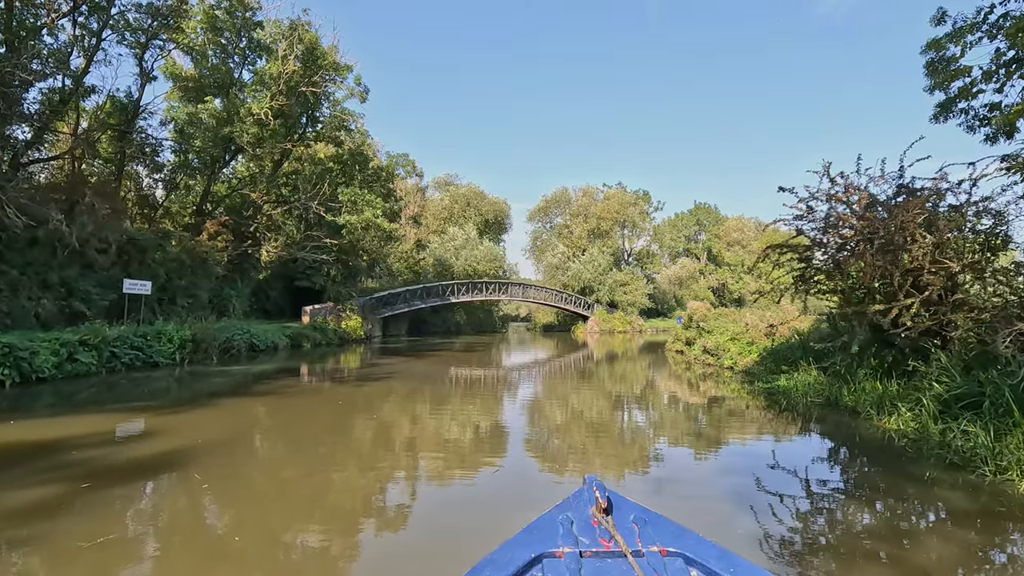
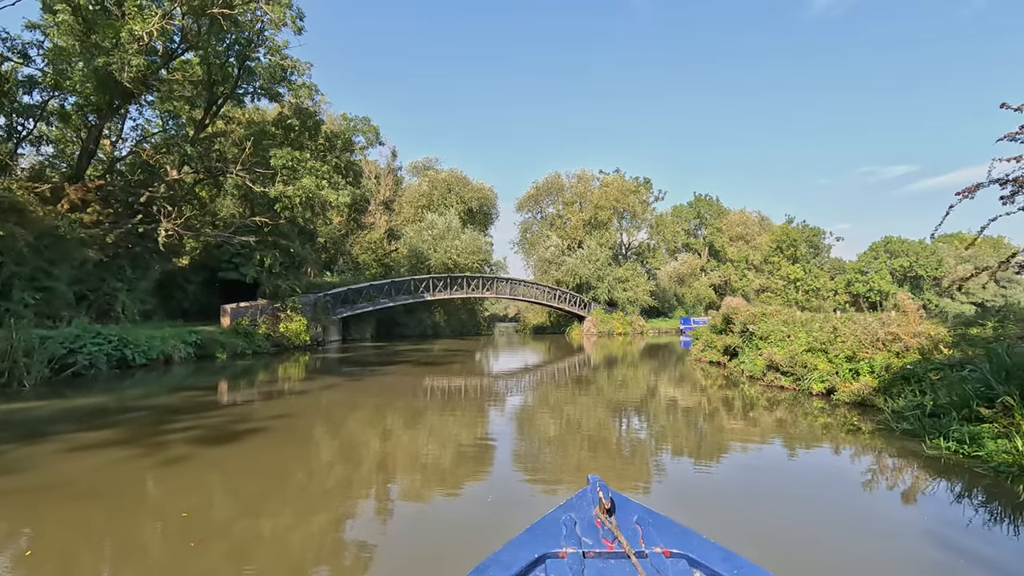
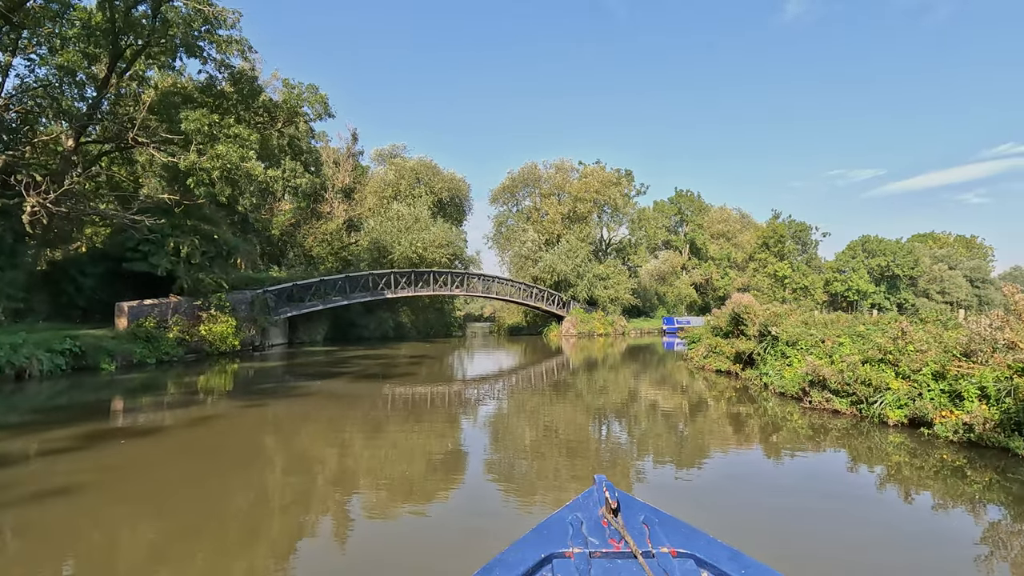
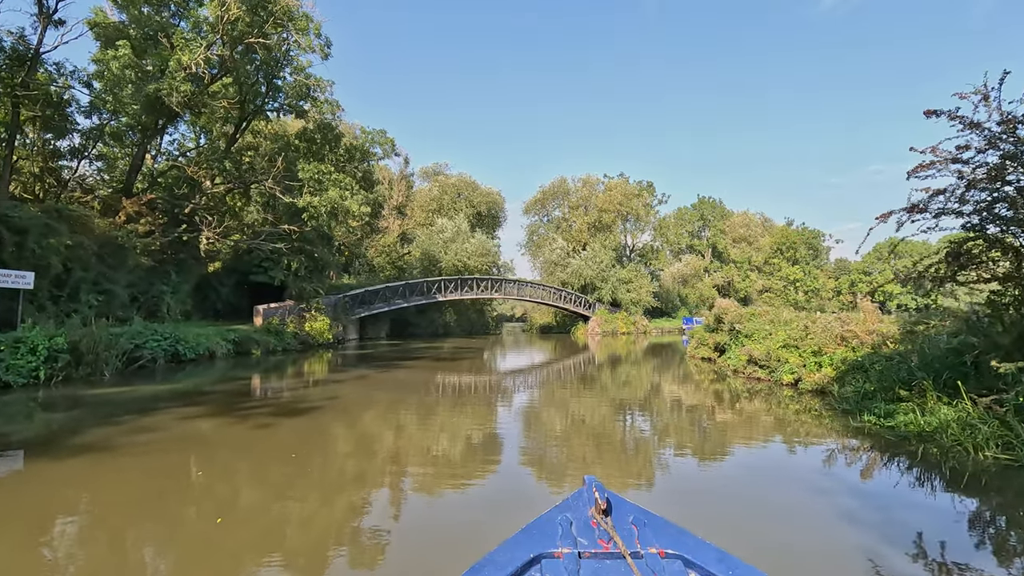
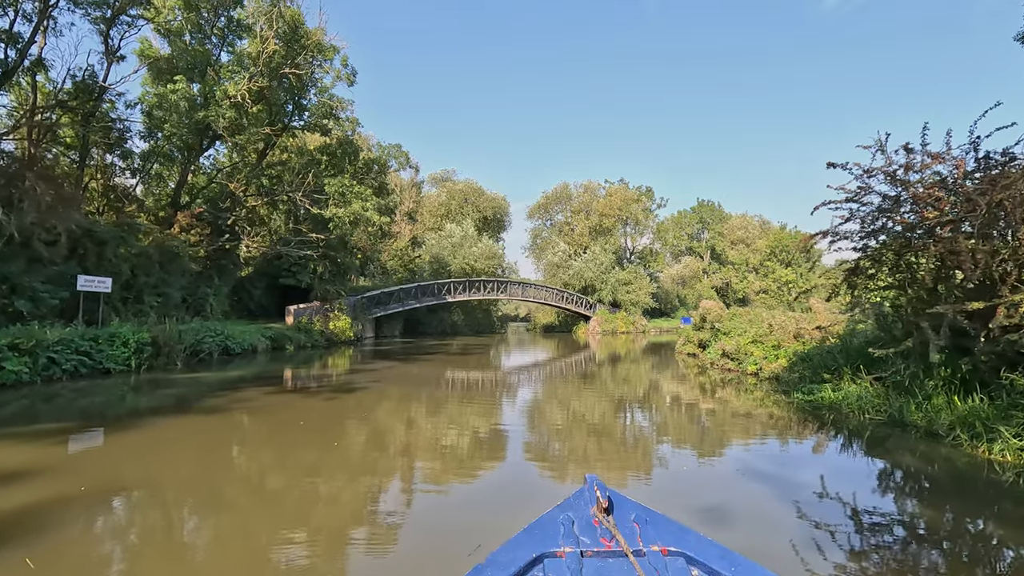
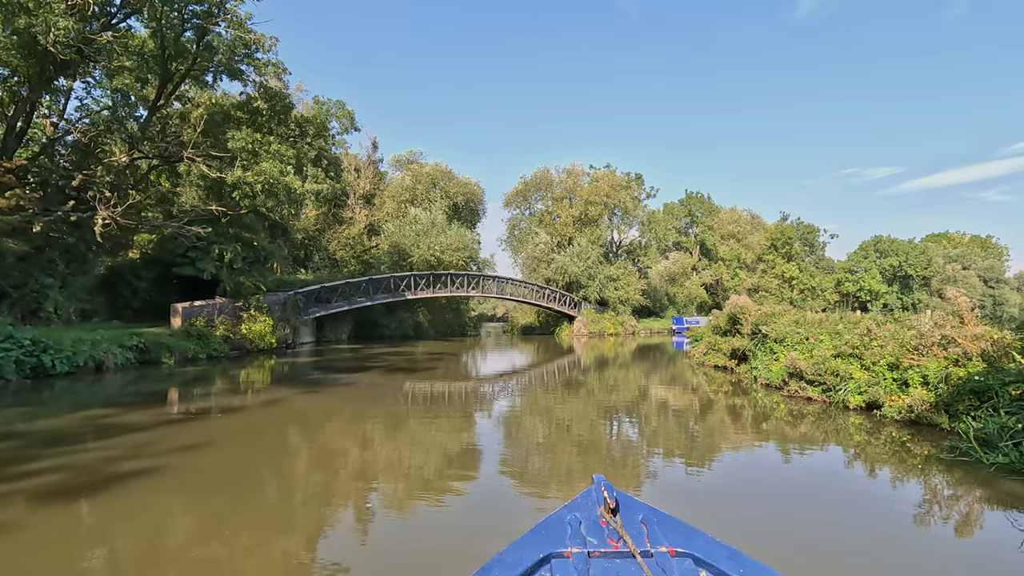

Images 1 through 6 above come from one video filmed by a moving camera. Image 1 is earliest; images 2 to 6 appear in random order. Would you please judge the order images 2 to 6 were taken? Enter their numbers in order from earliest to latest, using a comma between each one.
5, 4, 2, 6, 3
